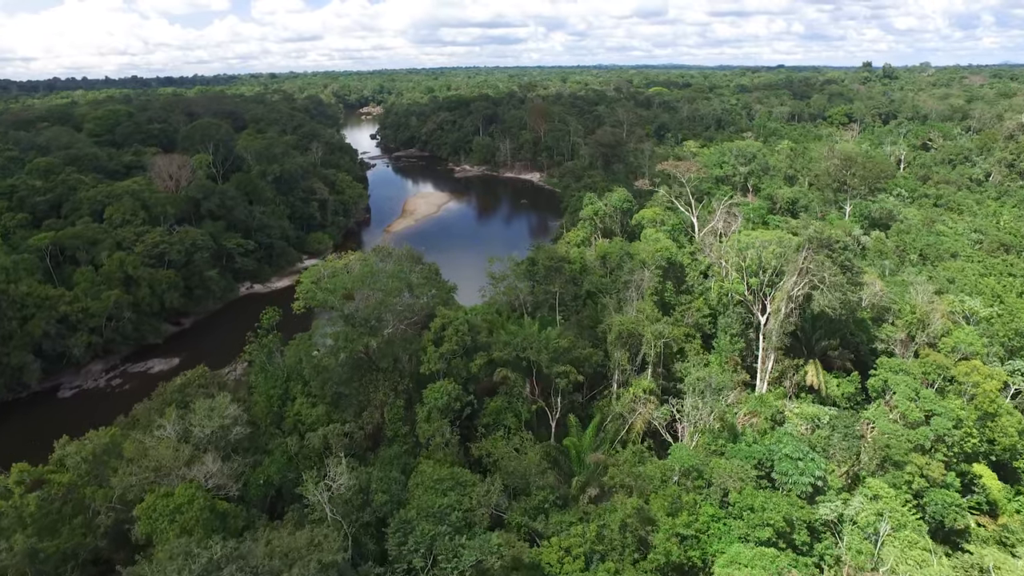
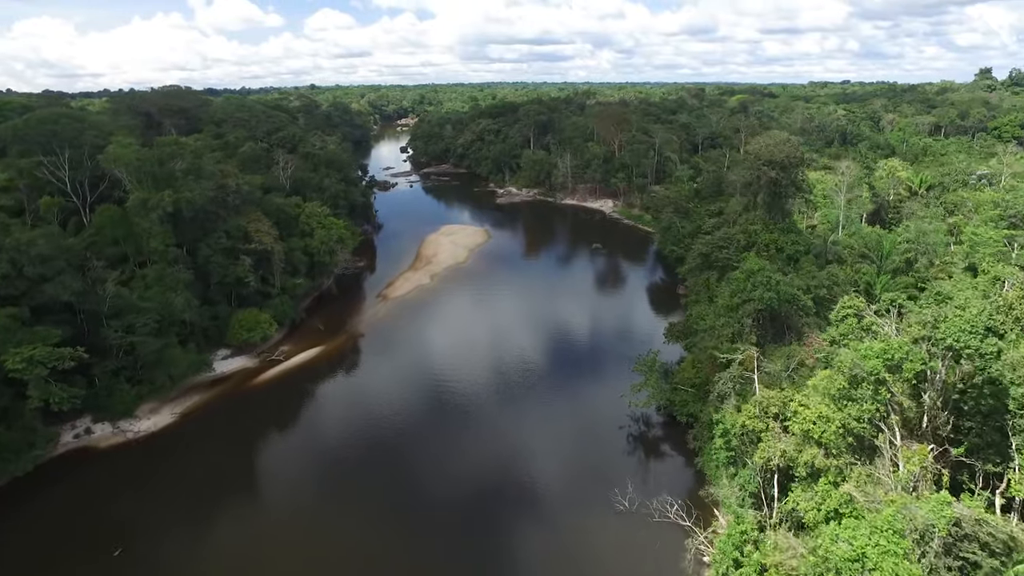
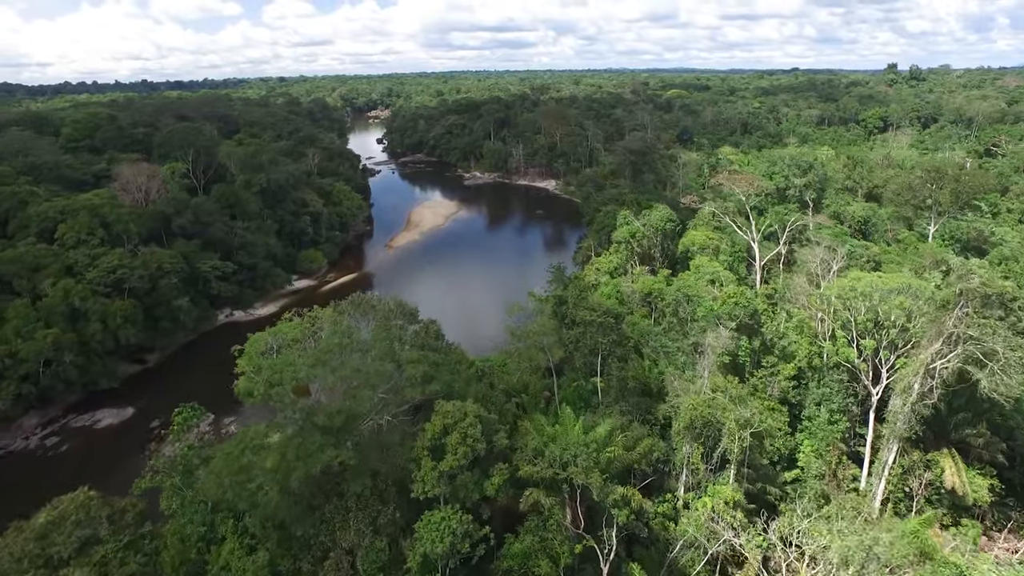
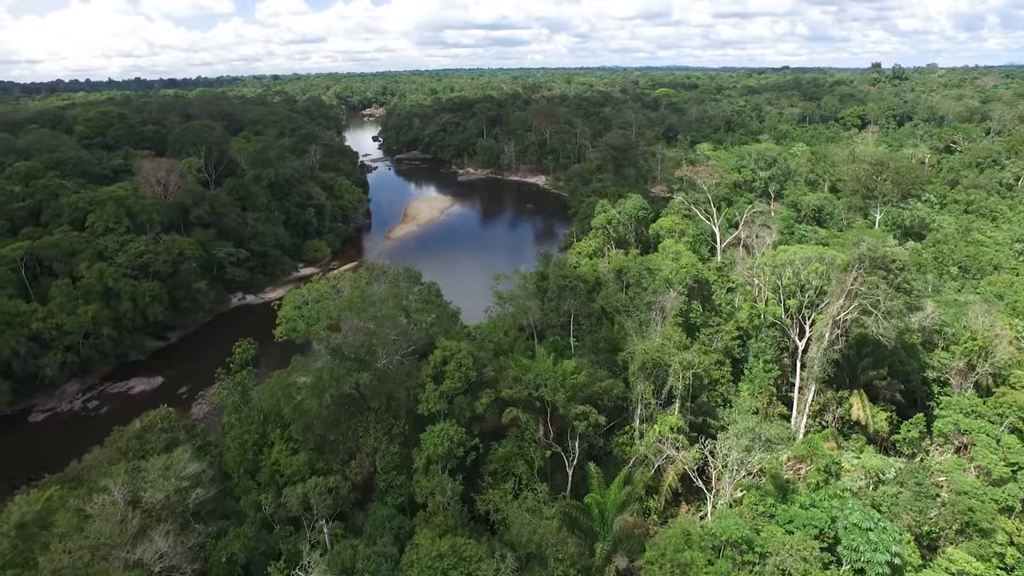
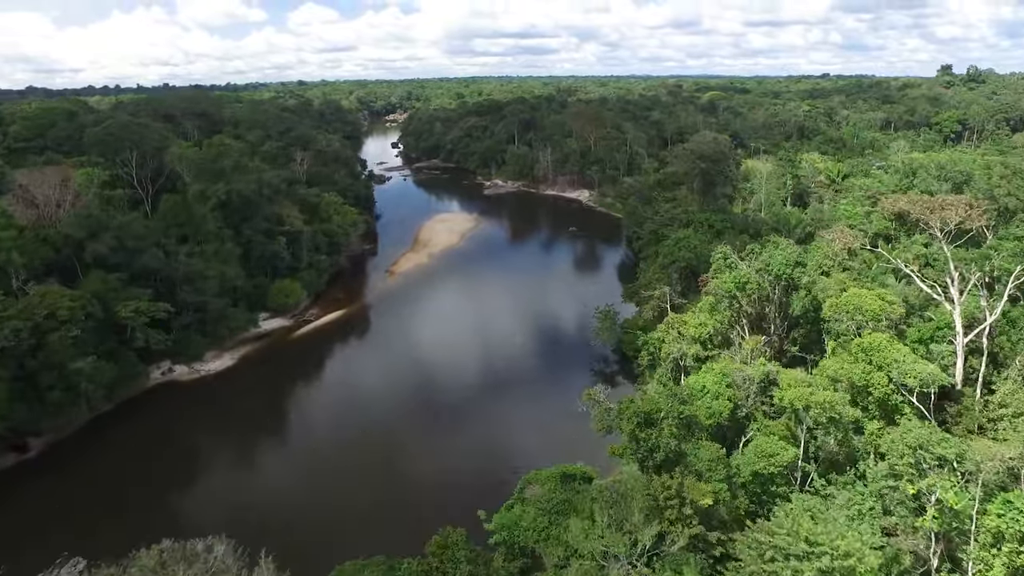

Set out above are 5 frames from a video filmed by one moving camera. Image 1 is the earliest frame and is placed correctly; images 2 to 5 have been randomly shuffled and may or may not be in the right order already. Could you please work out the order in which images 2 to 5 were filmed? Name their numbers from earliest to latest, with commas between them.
4, 3, 5, 2
